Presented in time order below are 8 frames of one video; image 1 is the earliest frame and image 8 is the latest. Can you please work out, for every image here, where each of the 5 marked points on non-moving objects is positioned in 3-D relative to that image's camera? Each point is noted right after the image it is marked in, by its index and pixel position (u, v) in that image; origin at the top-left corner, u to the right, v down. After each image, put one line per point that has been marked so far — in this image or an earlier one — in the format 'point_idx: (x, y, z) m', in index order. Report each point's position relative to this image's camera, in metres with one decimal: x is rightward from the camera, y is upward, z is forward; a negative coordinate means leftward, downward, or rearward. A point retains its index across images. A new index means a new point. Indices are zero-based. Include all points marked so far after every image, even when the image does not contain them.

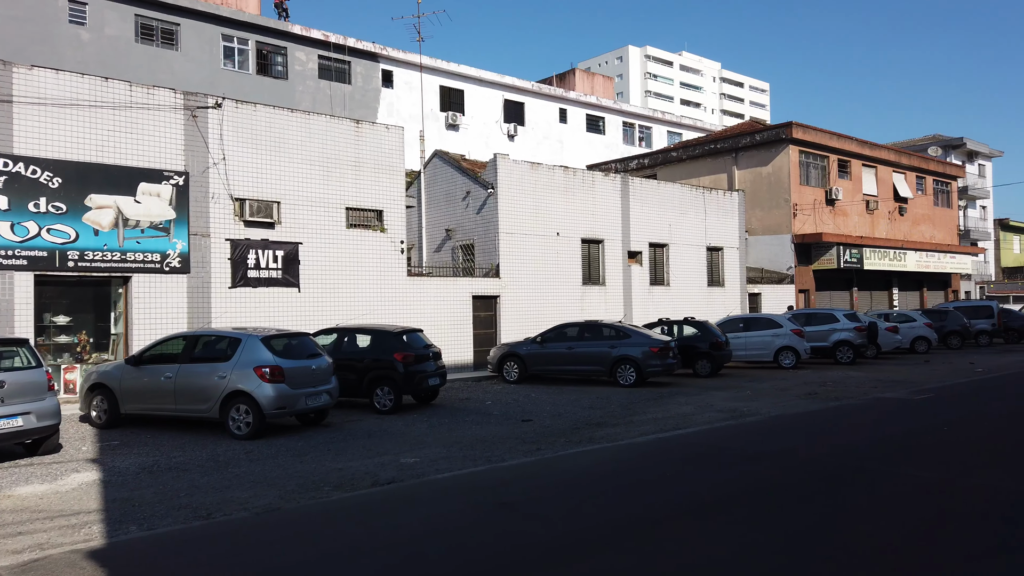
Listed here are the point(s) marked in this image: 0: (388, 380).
0: (-2.2, -1.6, +12.6) m
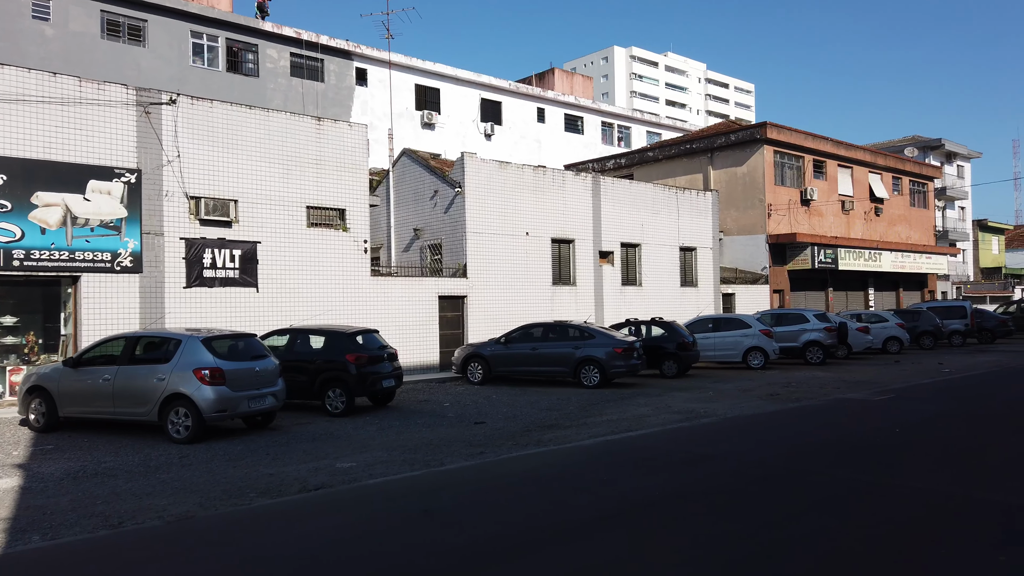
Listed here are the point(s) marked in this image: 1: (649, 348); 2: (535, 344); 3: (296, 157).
0: (-2.9, -1.6, +12.4) m
1: (+3.4, -1.5, +18.4) m
2: (+0.5, -1.3, +16.9) m
3: (-5.0, +3.0, +16.8) m
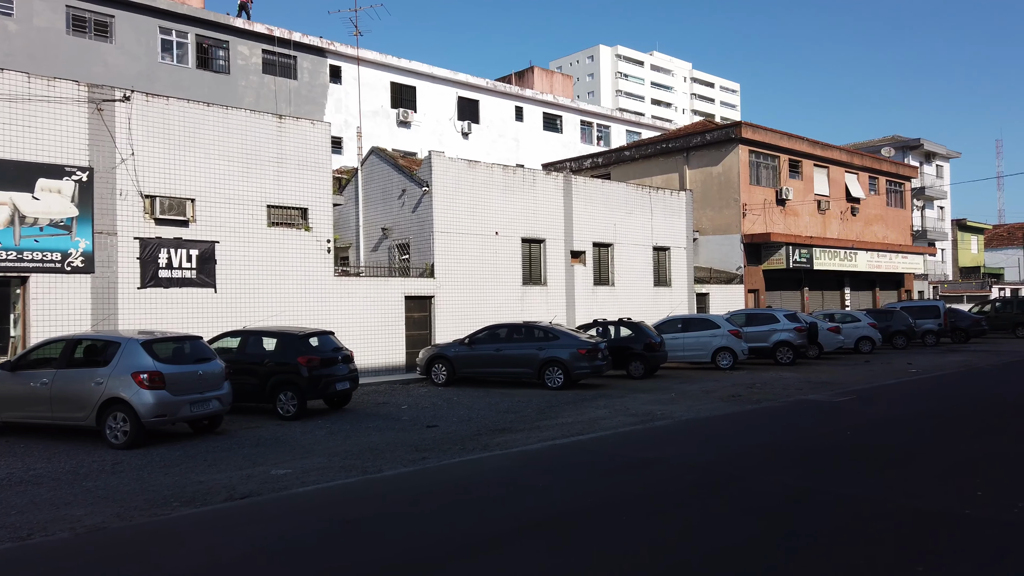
0: (-3.7, -1.6, +12.2) m
1: (+2.6, -1.5, +18.3) m
2: (-0.3, -1.3, +16.7) m
3: (-5.8, +3.0, +16.5) m
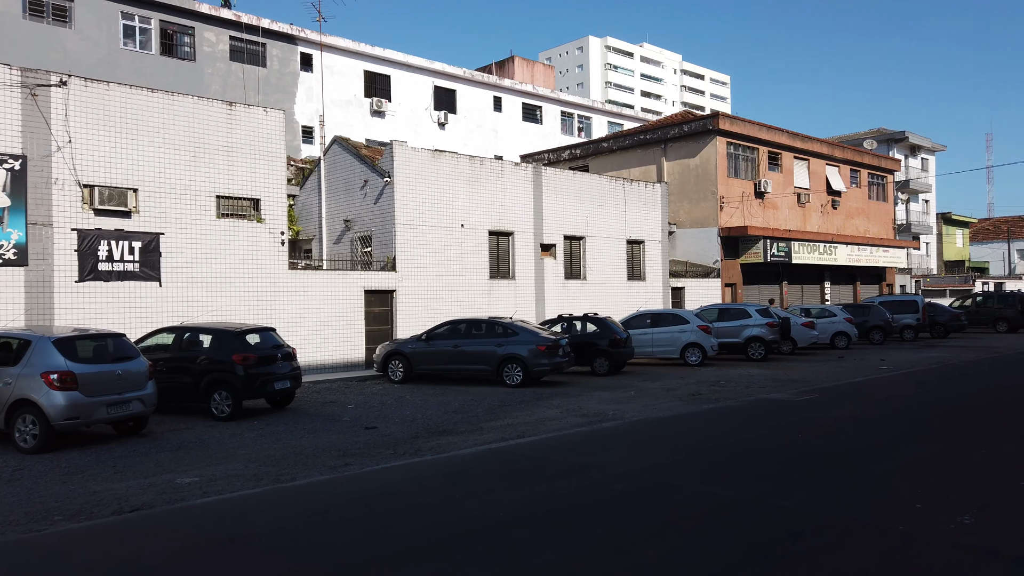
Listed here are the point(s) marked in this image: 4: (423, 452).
0: (-4.5, -1.5, +11.6) m
1: (+1.7, -1.4, +17.8) m
2: (-1.2, -1.2, +16.2) m
3: (-6.7, +3.1, +15.9) m
4: (-1.1, -2.1, +9.3) m
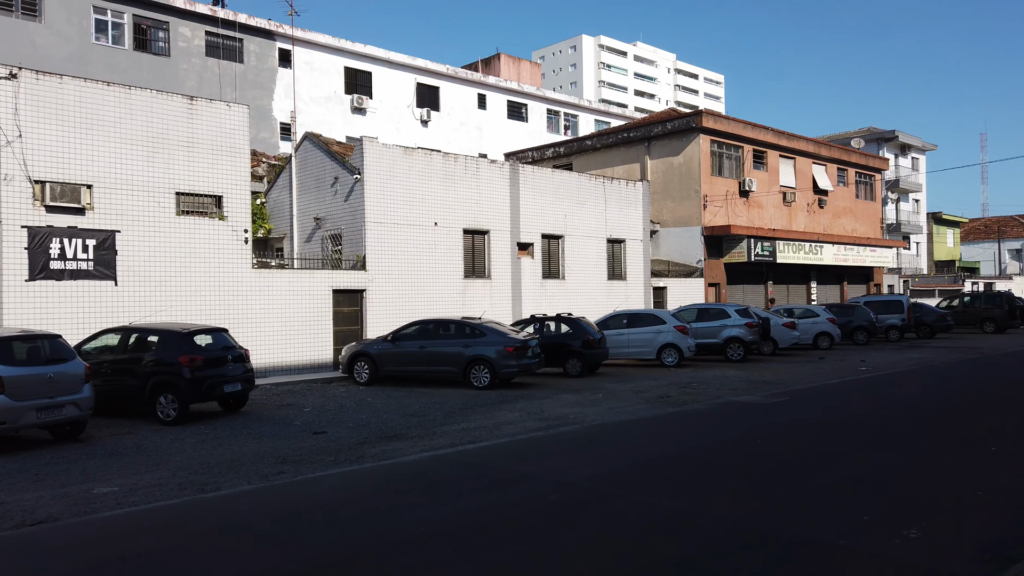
0: (-5.2, -1.5, +11.2) m
1: (+1.0, -1.4, +17.4) m
2: (-1.9, -1.2, +15.8) m
3: (-7.4, +3.2, +15.5) m
4: (-1.8, -2.1, +8.9) m
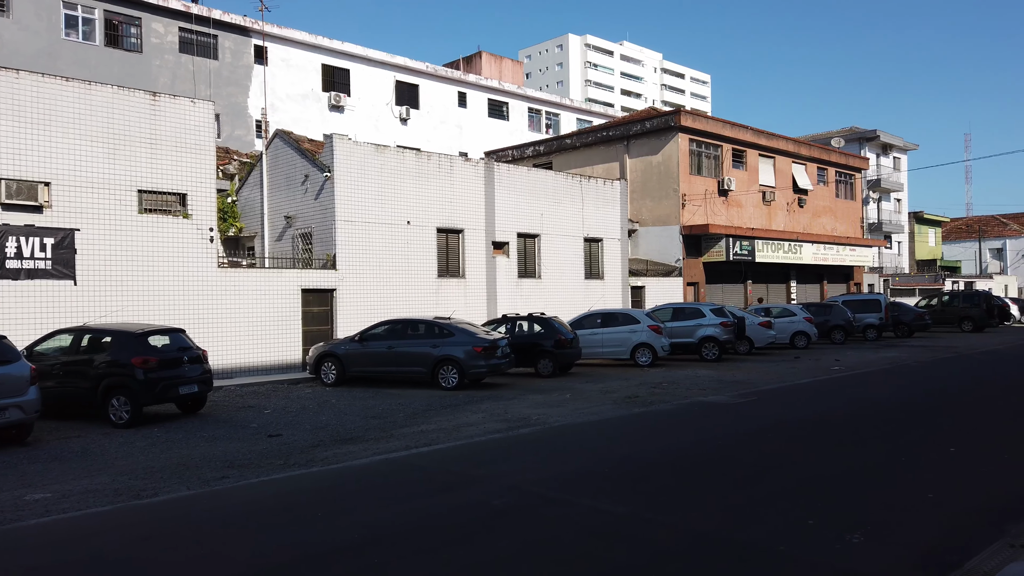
0: (-5.8, -1.5, +11.0) m
1: (+0.3, -1.3, +17.3) m
2: (-2.6, -1.2, +15.6) m
3: (-8.0, +3.2, +15.2) m
4: (-2.3, -2.1, +8.7) m
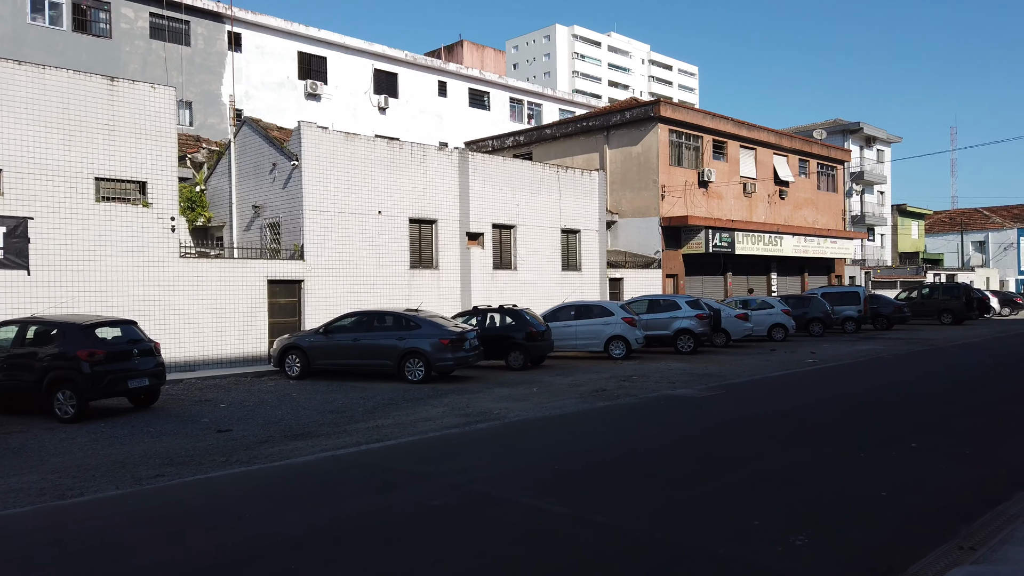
0: (-6.4, -1.4, +10.6) m
1: (-0.4, -1.1, +17.0) m
2: (-3.2, -1.0, +15.3) m
3: (-8.7, +3.4, +14.8) m
4: (-2.9, -1.9, +8.4) m
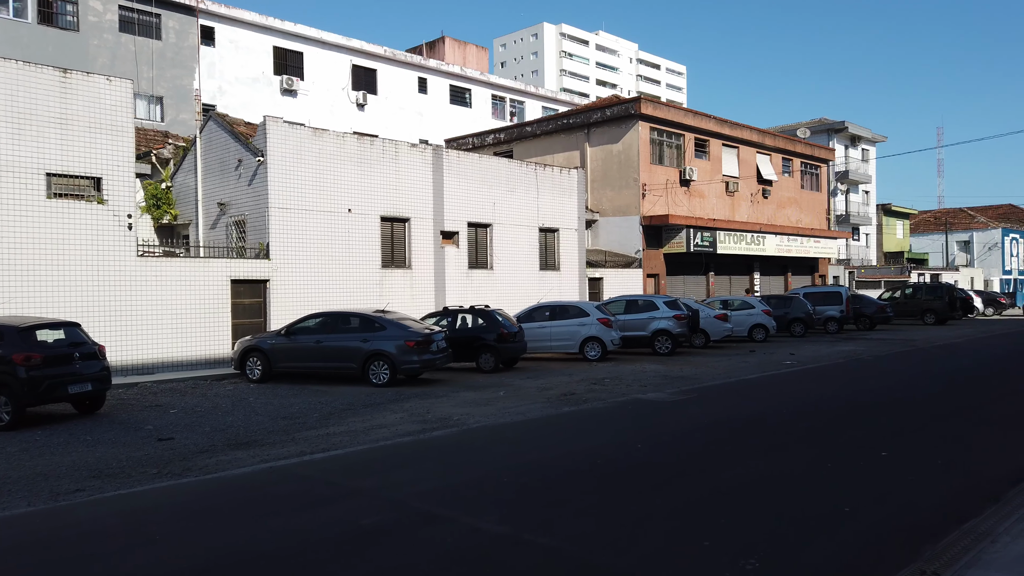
0: (-7.0, -1.4, +10.1) m
1: (-1.1, -1.1, +16.5) m
2: (-3.9, -1.0, +14.8) m
3: (-9.3, +3.4, +14.2) m
4: (-3.4, -2.0, +7.9) m
